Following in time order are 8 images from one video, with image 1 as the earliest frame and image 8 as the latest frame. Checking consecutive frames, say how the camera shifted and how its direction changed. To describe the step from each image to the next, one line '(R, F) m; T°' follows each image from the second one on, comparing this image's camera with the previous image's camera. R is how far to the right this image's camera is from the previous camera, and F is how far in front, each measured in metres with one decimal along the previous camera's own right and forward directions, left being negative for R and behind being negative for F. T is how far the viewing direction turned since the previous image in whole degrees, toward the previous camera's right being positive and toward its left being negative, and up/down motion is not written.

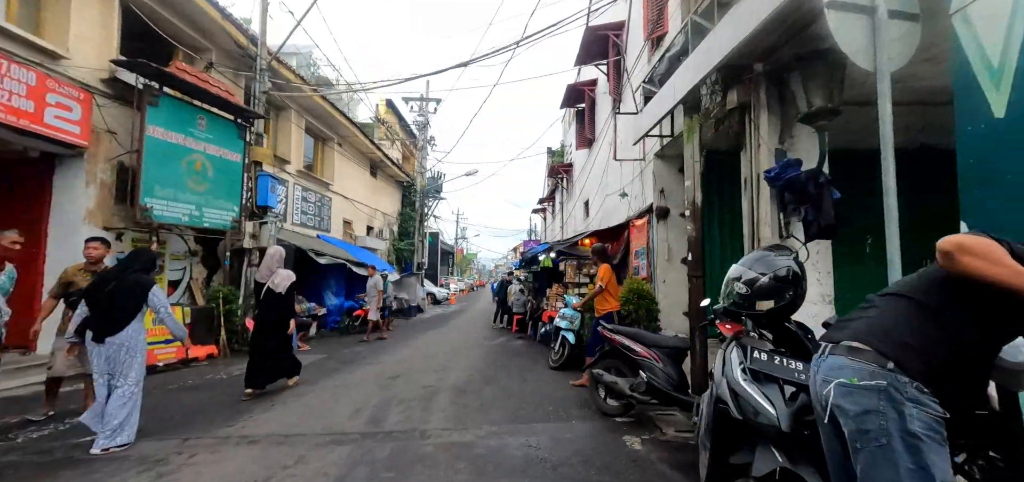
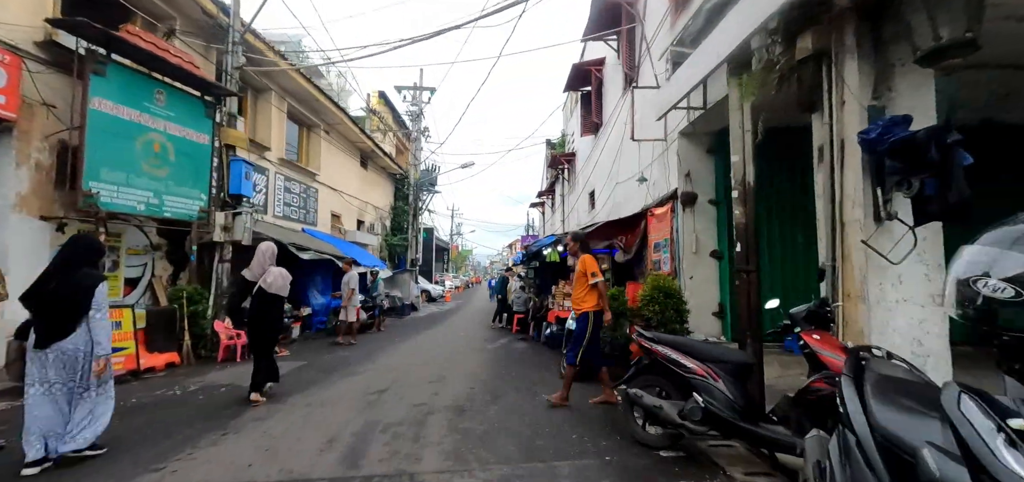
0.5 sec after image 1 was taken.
(-0.2, +0.9) m; +1°
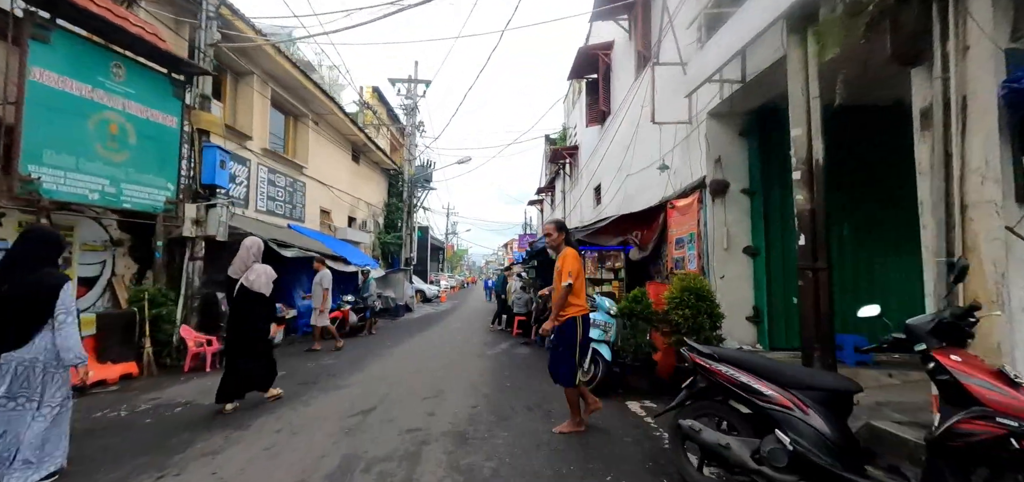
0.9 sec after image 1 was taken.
(-0.2, +0.8) m; +1°
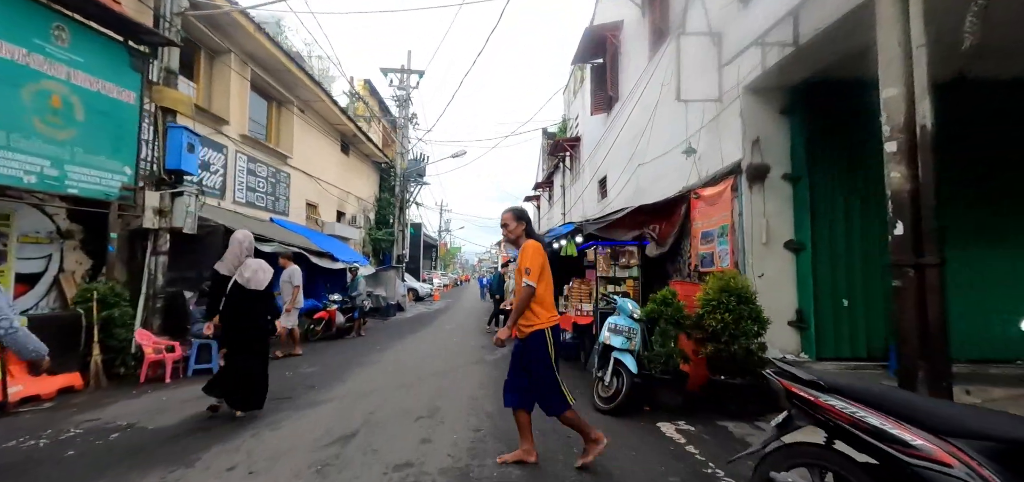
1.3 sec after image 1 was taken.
(-0.2, +0.8) m; +1°
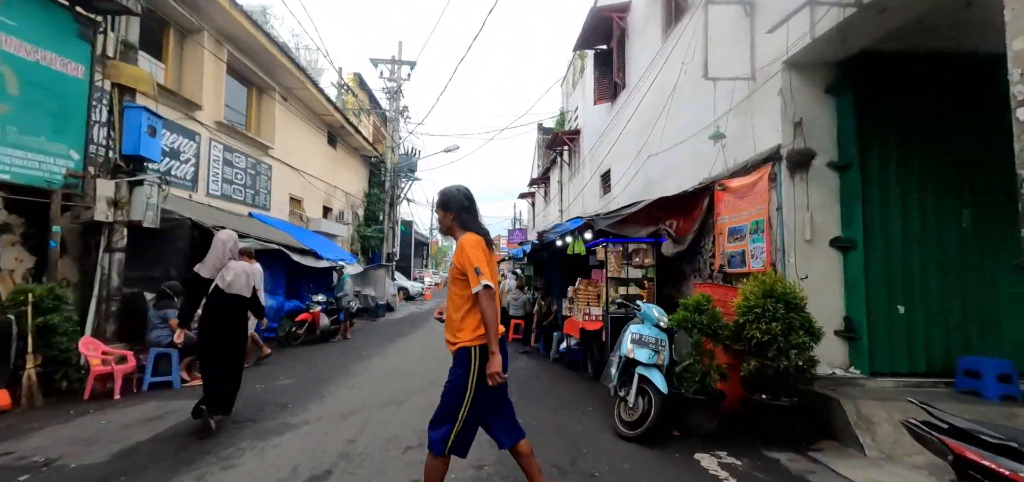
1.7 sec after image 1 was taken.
(-0.1, +0.7) m; +1°
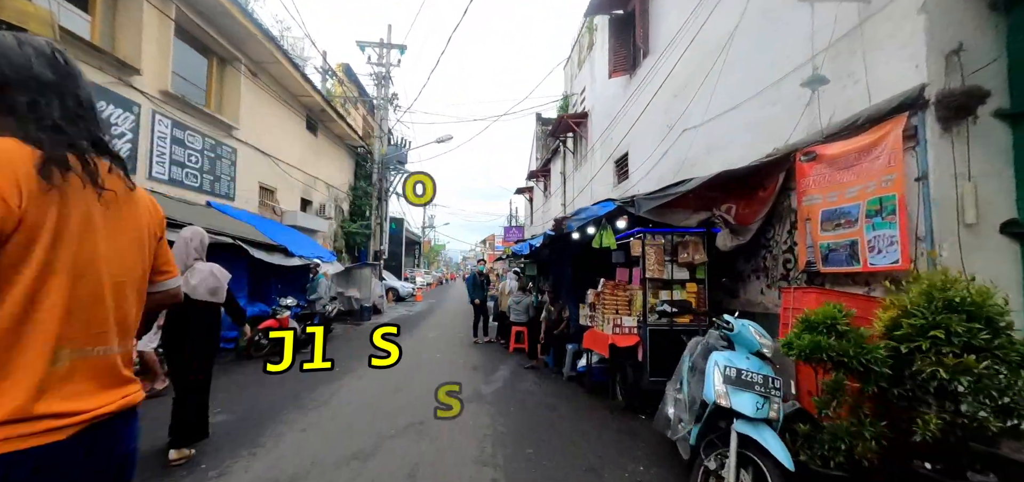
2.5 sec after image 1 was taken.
(-0.2, +1.4) m; +1°
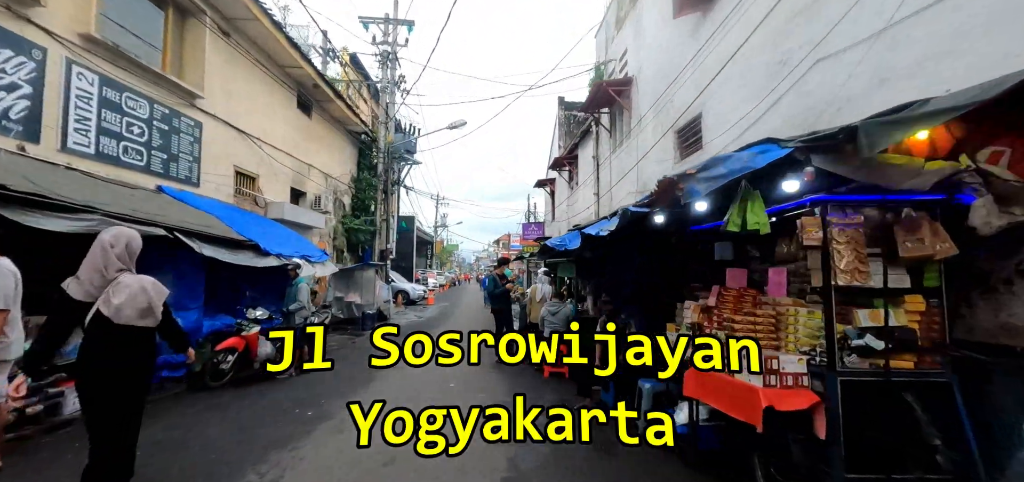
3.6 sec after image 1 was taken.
(-0.4, +2.1) m; -2°
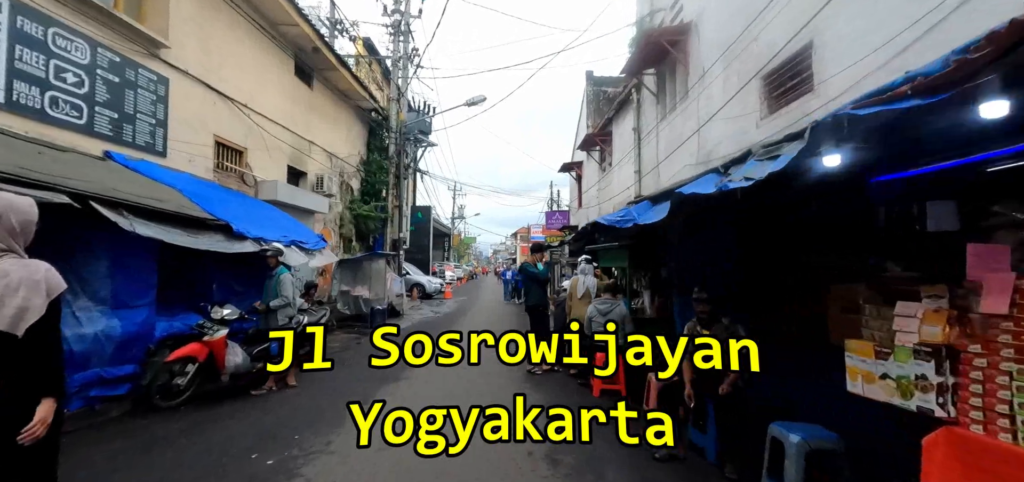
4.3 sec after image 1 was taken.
(-0.3, +1.6) m; -2°
